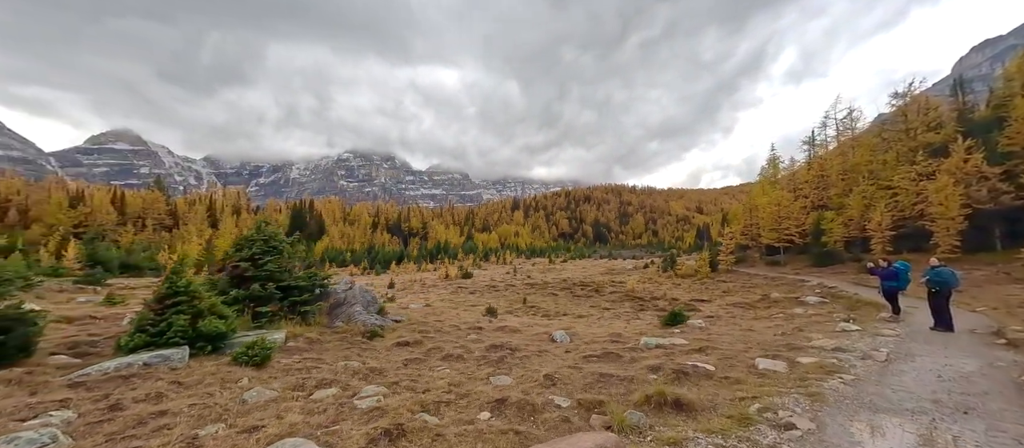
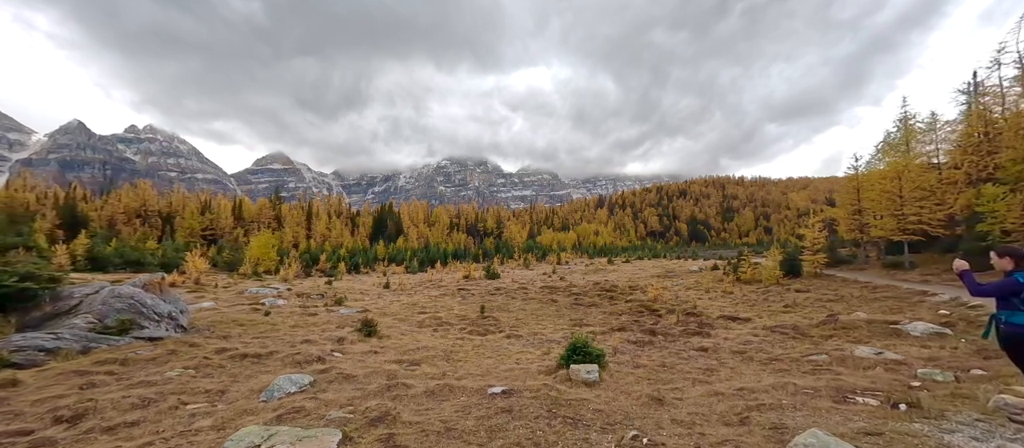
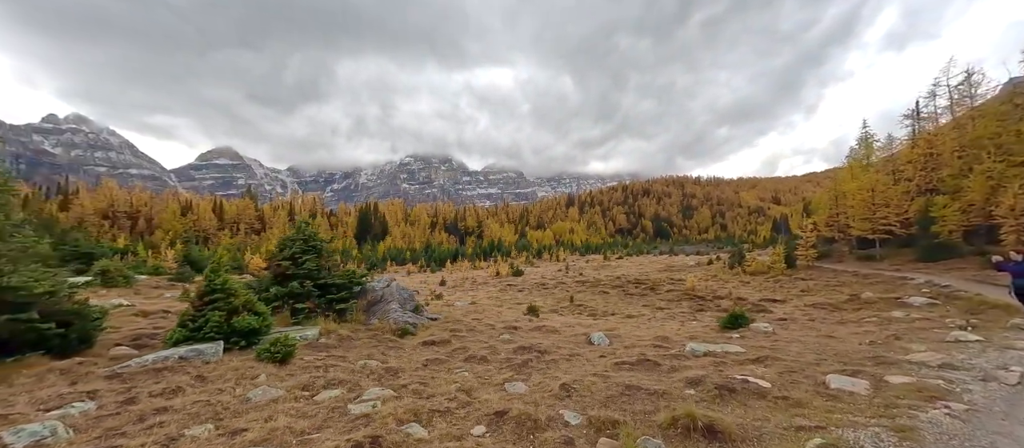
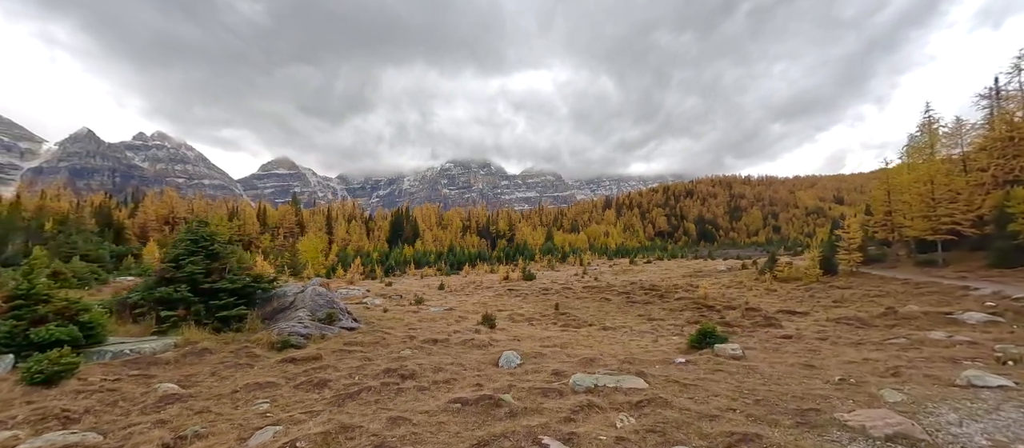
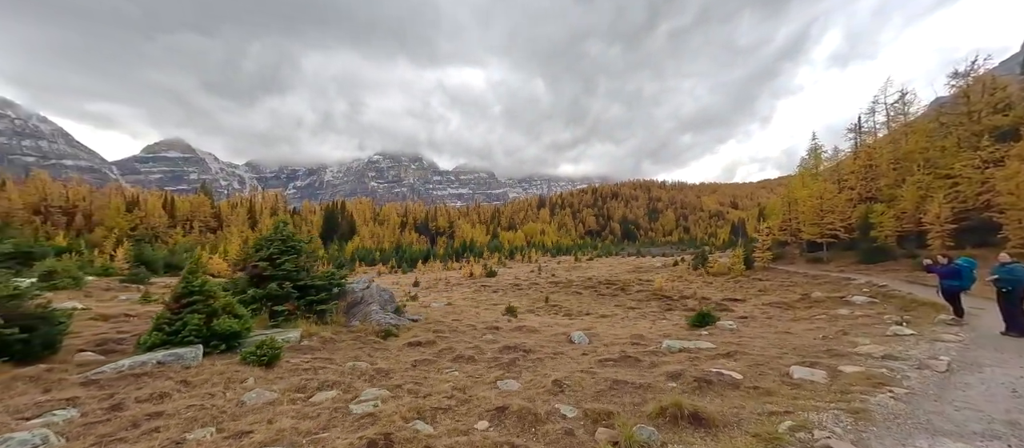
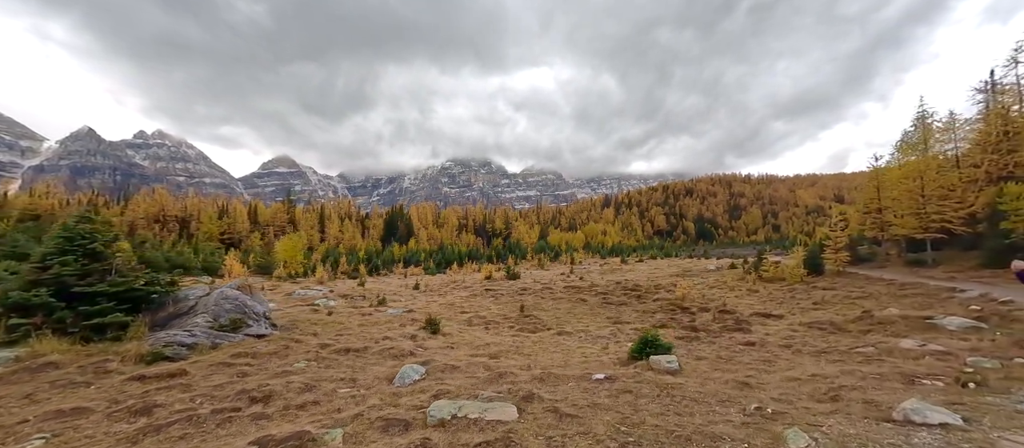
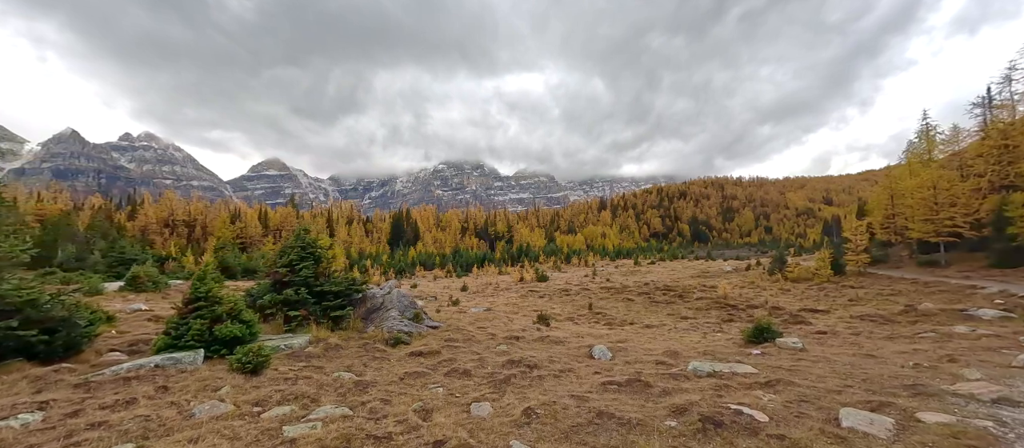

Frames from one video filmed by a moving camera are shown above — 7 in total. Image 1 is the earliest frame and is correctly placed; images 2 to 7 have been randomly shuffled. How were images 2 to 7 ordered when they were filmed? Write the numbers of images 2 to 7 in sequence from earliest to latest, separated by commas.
5, 3, 7, 4, 6, 2
